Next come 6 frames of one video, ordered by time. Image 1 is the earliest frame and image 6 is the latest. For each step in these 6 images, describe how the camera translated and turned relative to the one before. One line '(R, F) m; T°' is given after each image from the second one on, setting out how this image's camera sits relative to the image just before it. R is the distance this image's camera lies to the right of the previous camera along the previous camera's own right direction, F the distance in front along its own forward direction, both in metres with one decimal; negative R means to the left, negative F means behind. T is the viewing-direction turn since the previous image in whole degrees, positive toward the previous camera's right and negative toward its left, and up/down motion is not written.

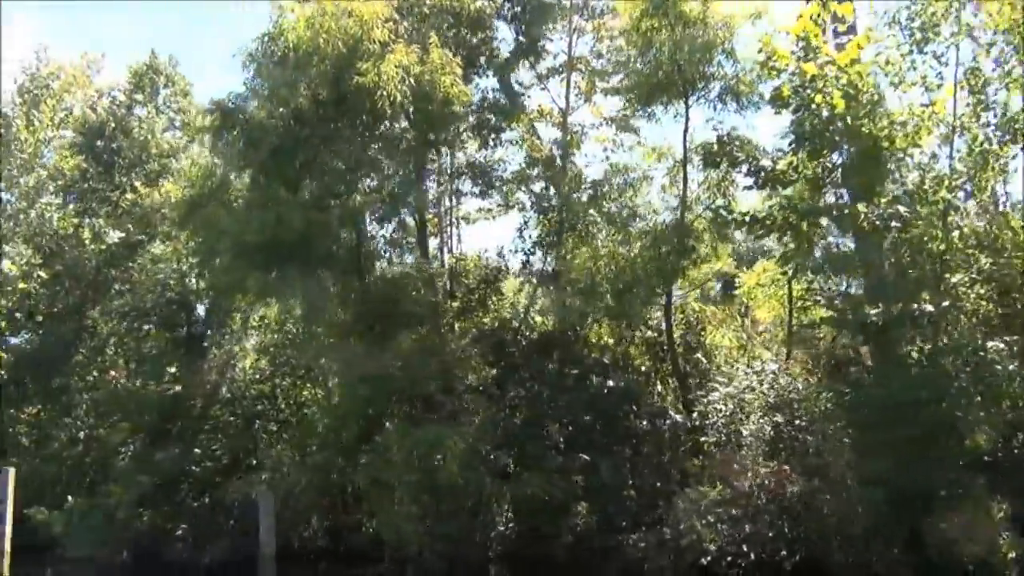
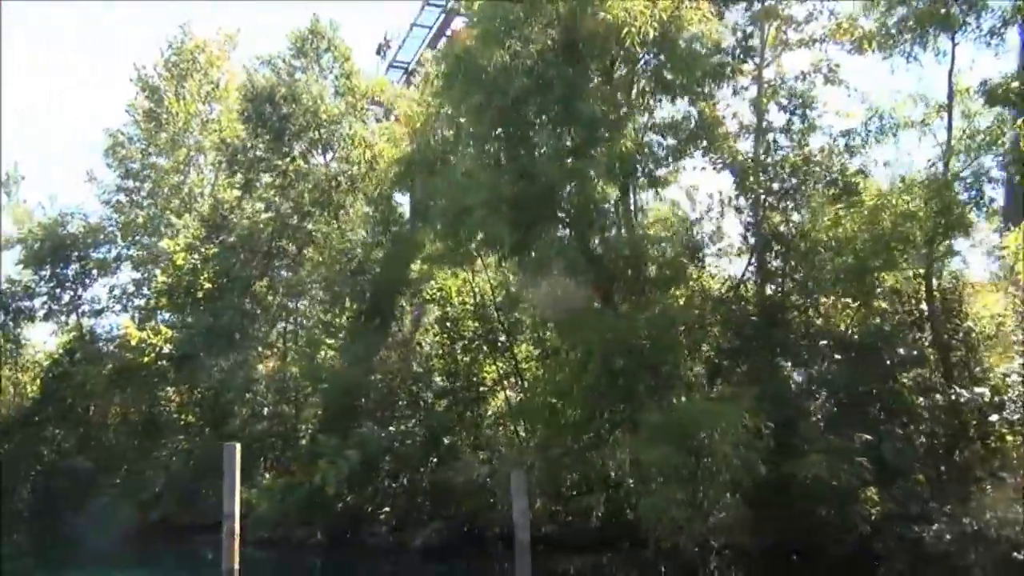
(-2.1, +1.0) m; -5°
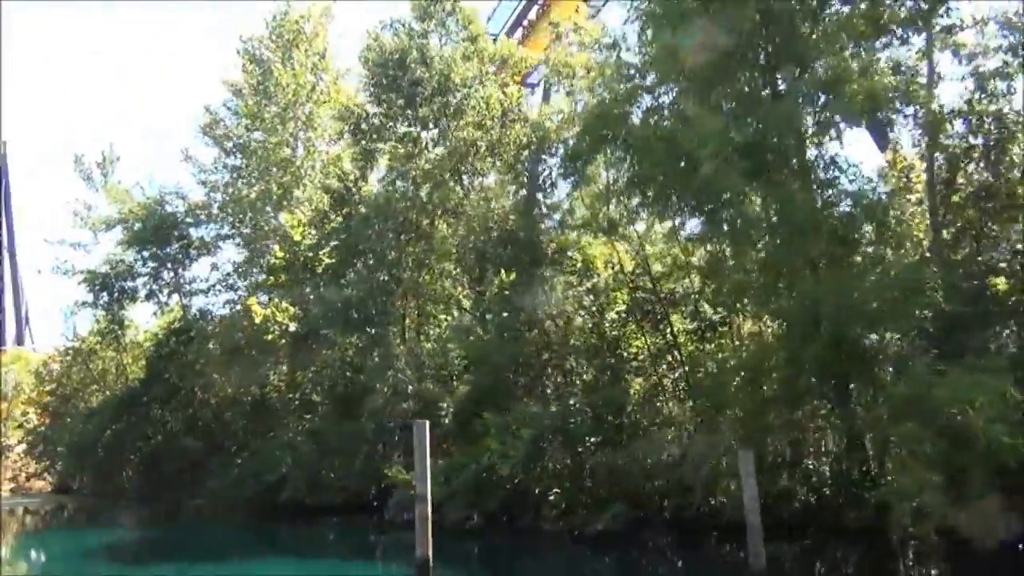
(-1.6, +0.8) m; -3°
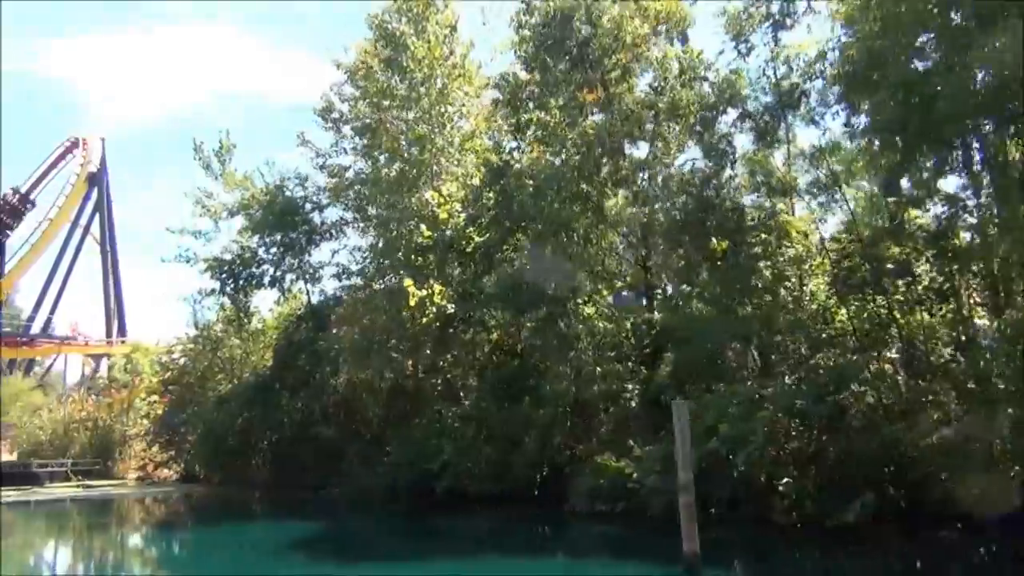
(-1.8, +0.9) m; -4°
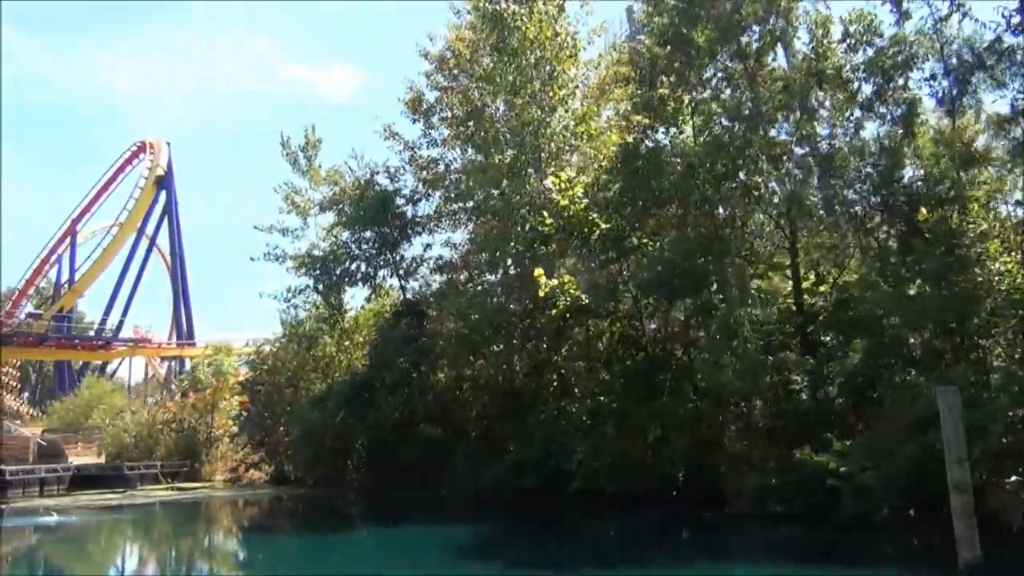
(-1.6, +0.8) m; -3°
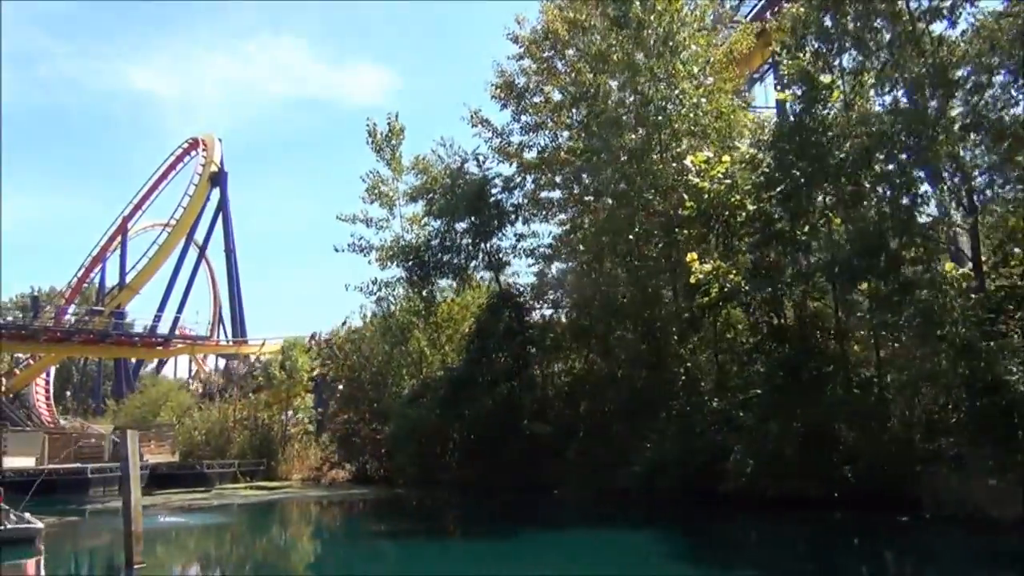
(-2.0, +1.0) m; -2°
